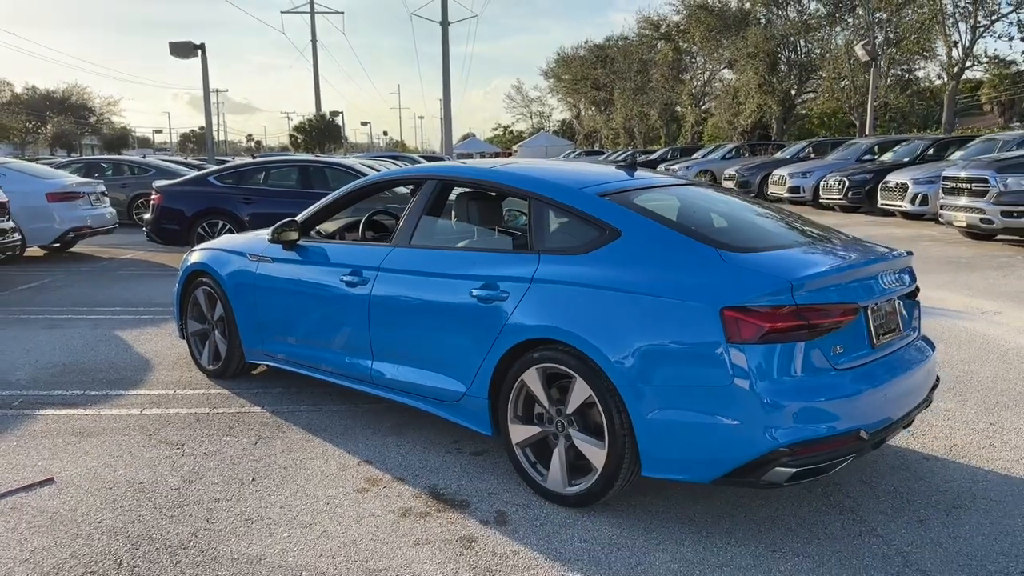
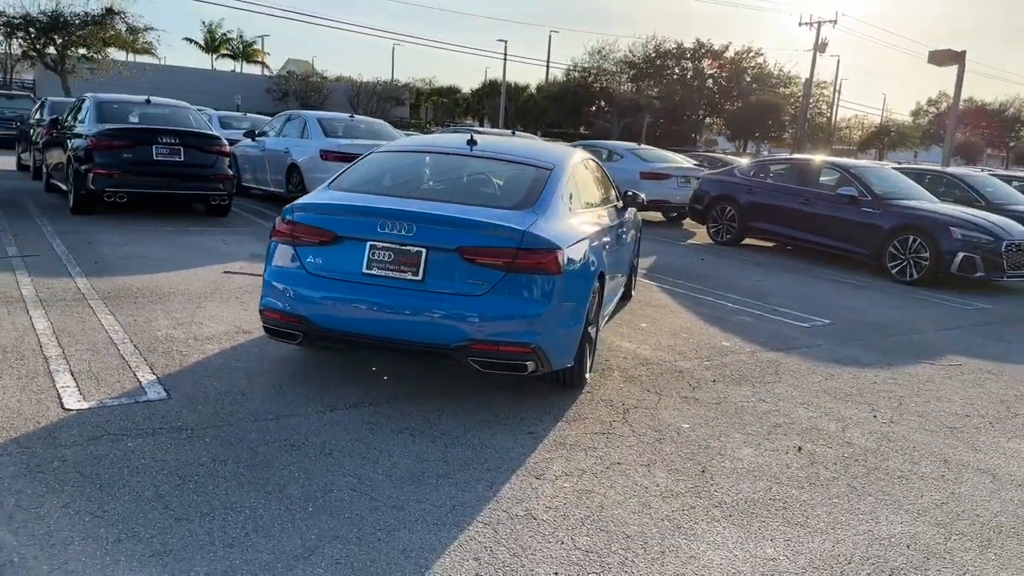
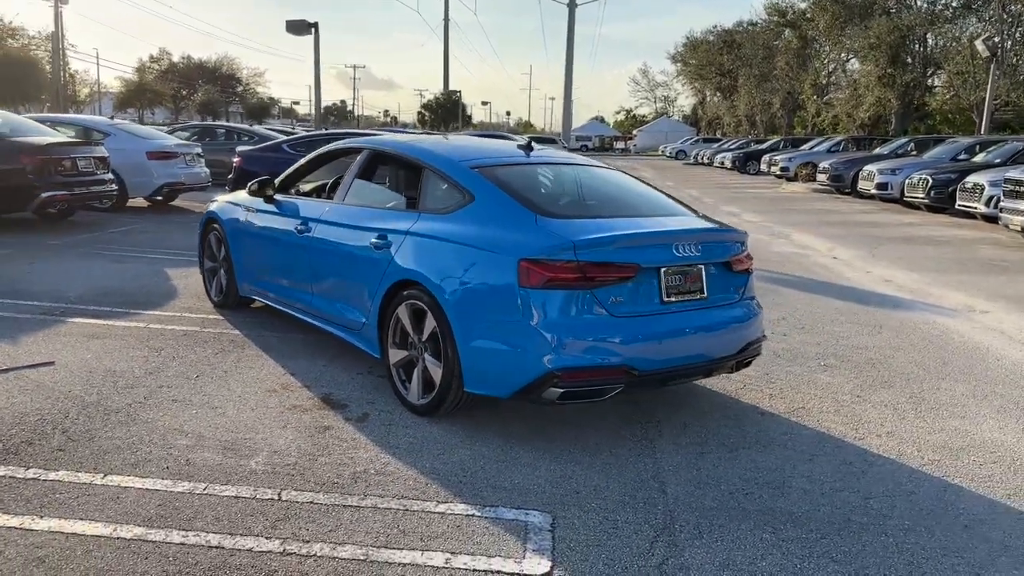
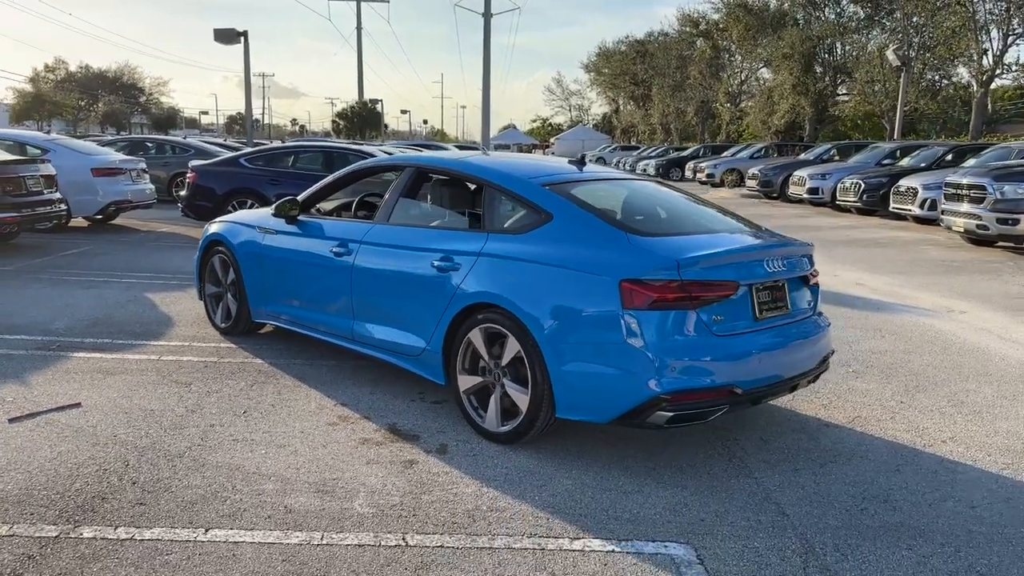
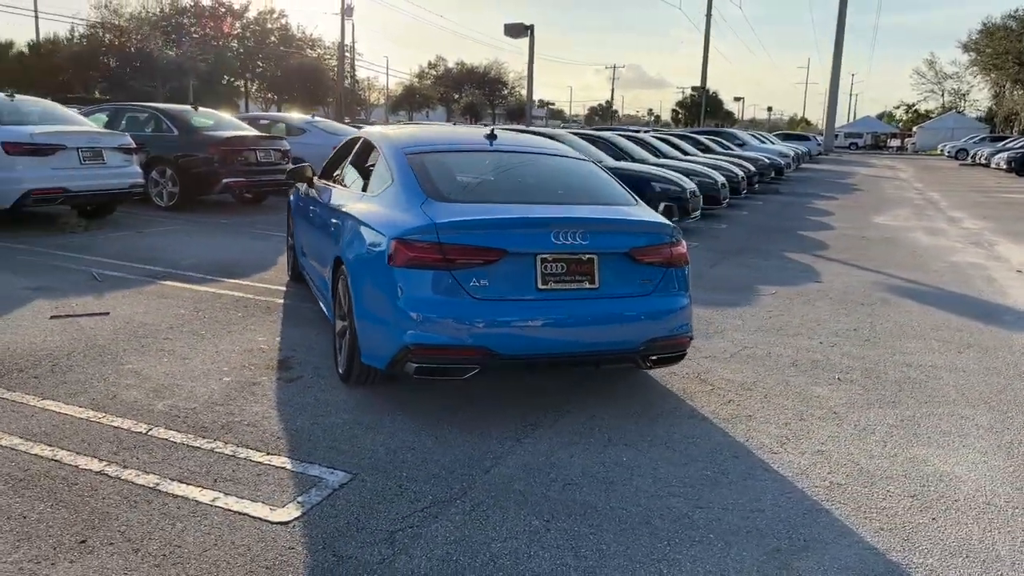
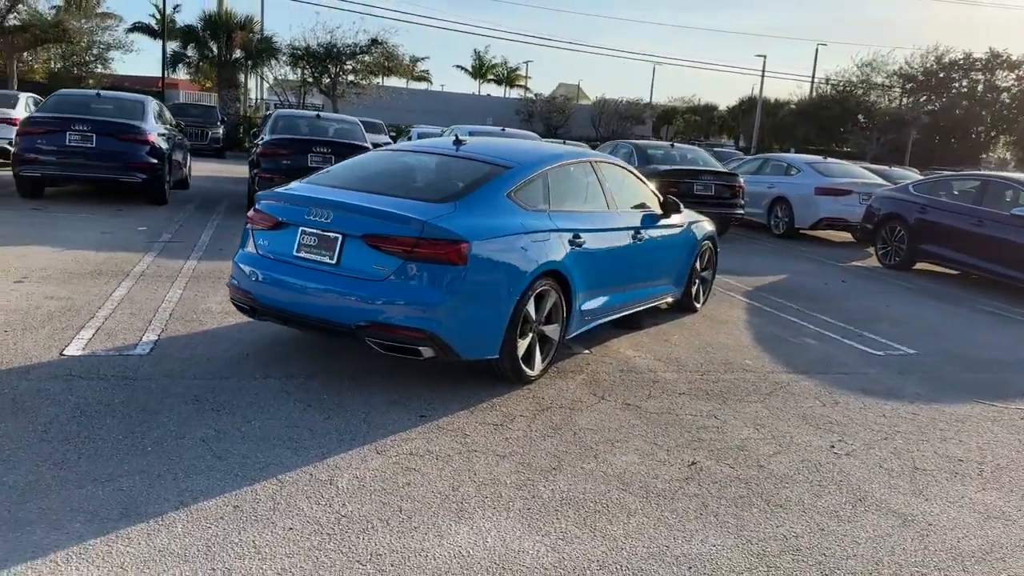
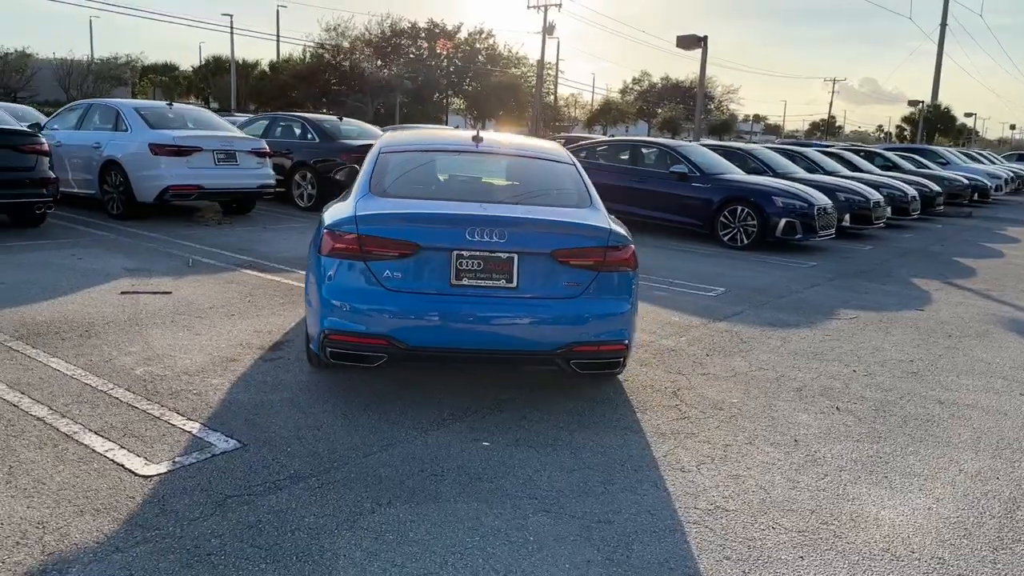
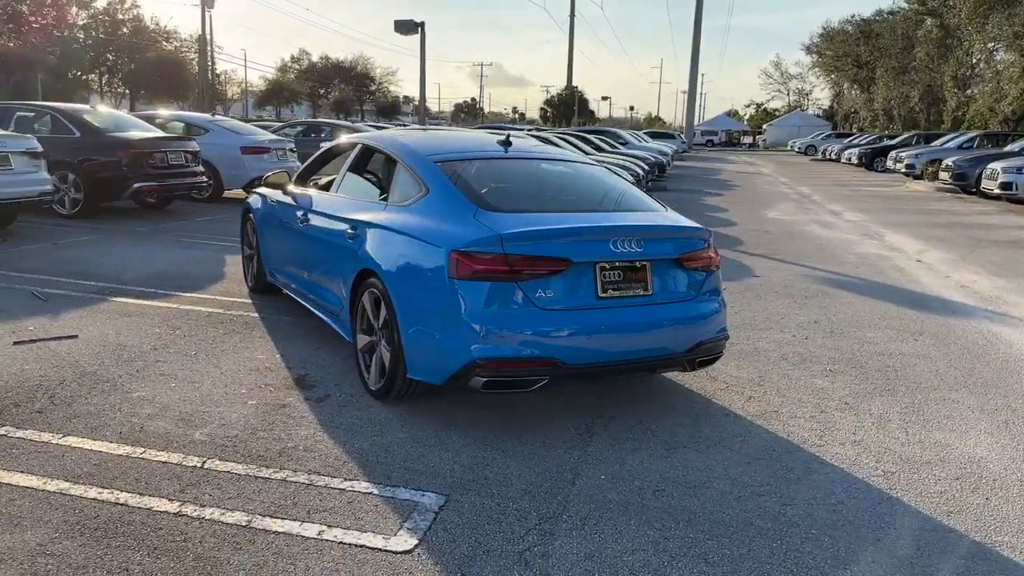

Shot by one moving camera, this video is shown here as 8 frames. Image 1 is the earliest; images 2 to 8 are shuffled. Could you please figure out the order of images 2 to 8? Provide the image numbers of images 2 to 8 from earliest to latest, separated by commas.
4, 3, 8, 5, 7, 2, 6
